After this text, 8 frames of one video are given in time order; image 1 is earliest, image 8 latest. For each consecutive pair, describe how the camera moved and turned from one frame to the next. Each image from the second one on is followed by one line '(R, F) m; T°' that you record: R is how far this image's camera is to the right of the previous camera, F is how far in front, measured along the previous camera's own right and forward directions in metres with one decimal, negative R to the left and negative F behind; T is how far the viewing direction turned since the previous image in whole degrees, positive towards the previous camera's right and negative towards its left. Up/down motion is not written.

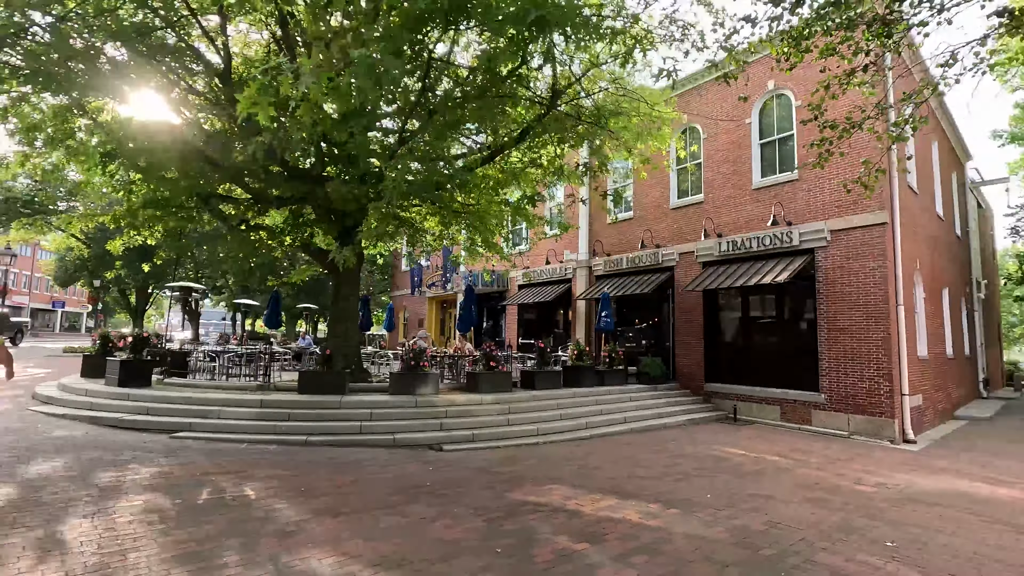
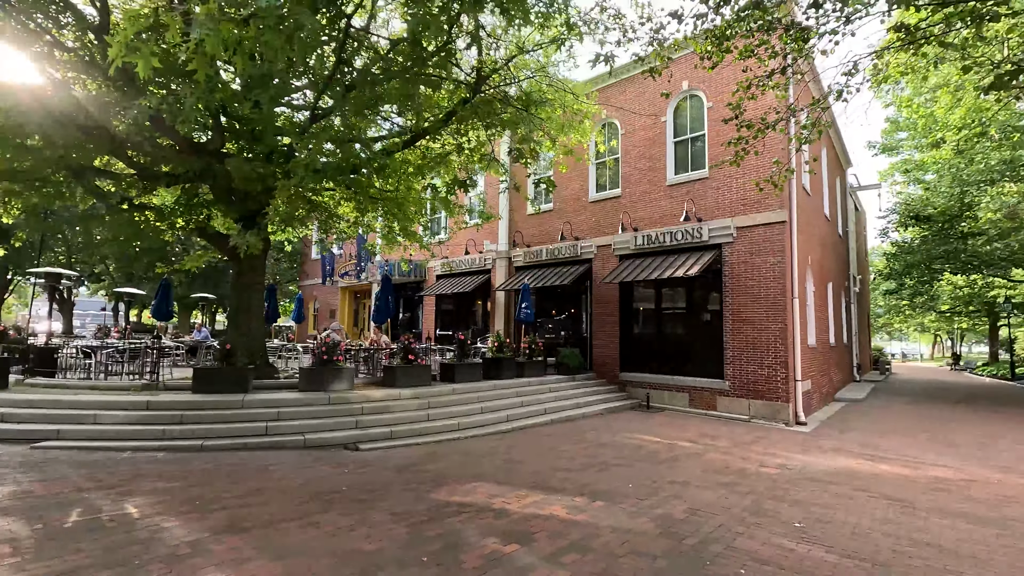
(-0.1, +0.3) m; +9°
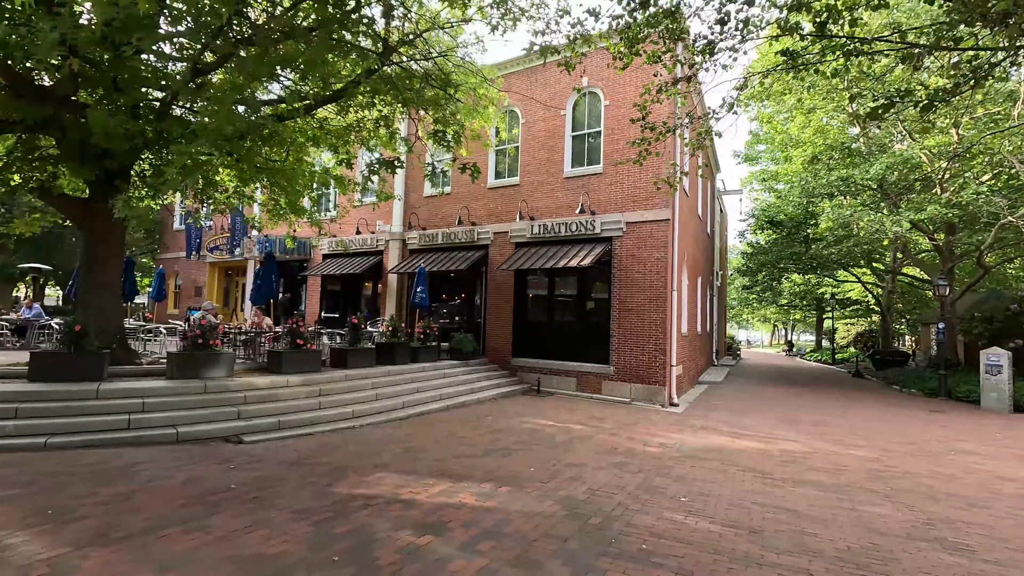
(-0.3, +0.1) m; +12°
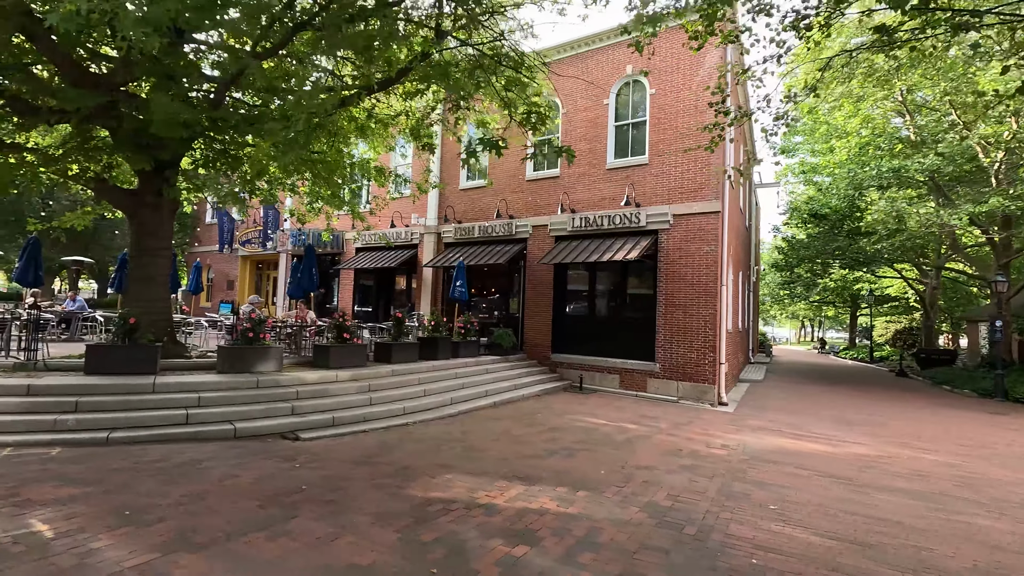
(-0.6, +0.3) m; -2°
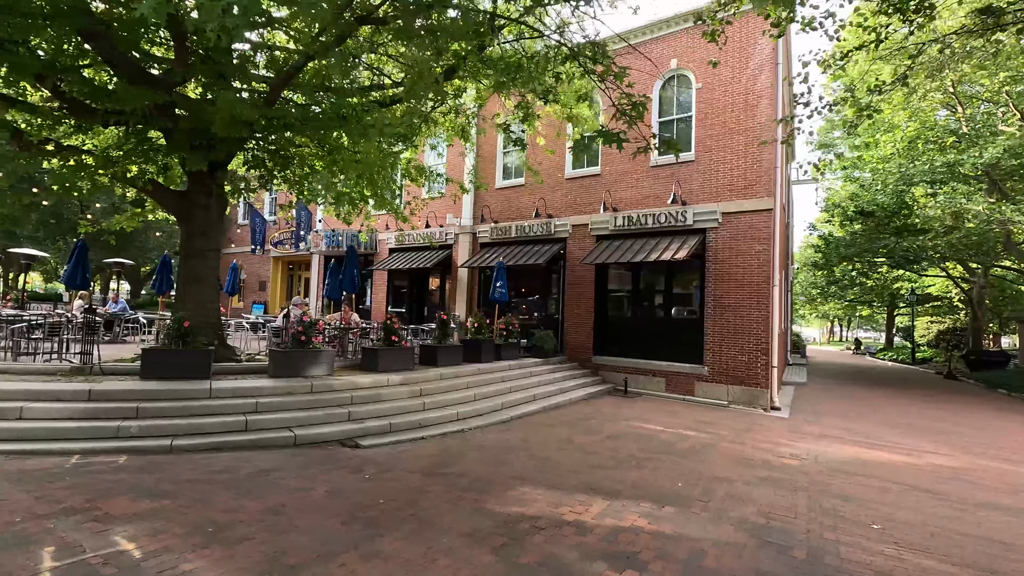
(-0.6, +0.3) m; -2°
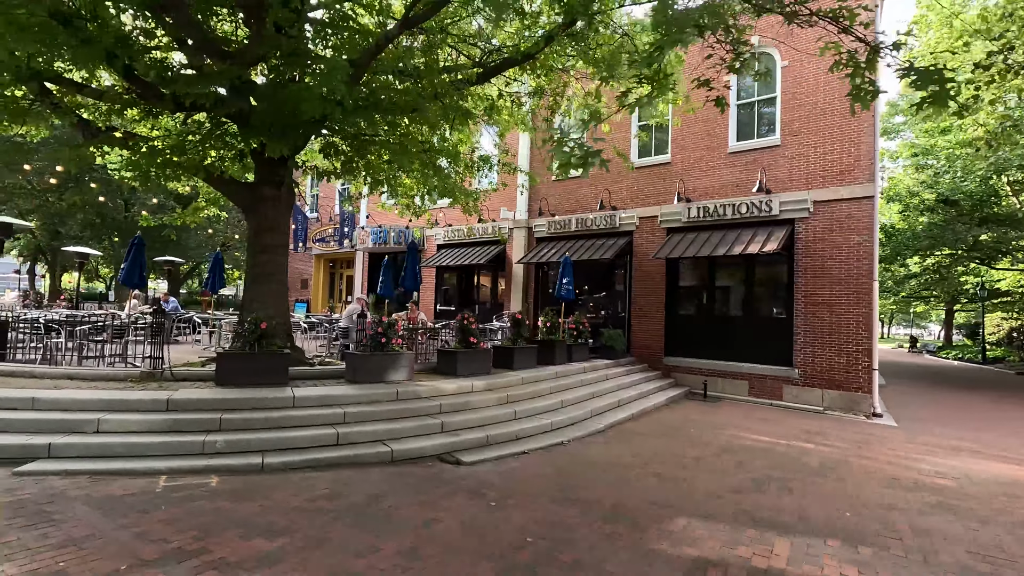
(-1.1, +0.8) m; -2°
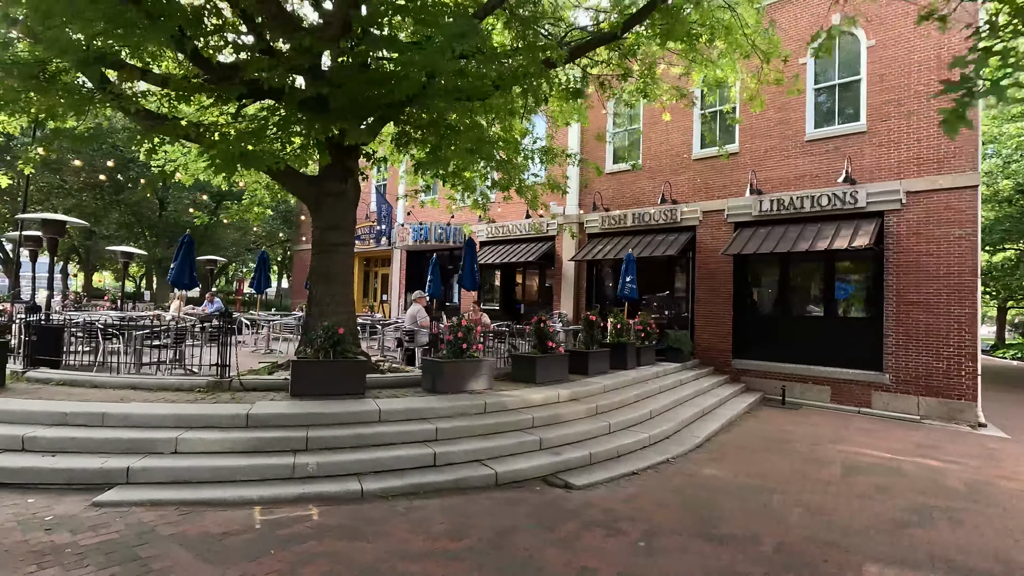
(-1.0, +0.7) m; -2°
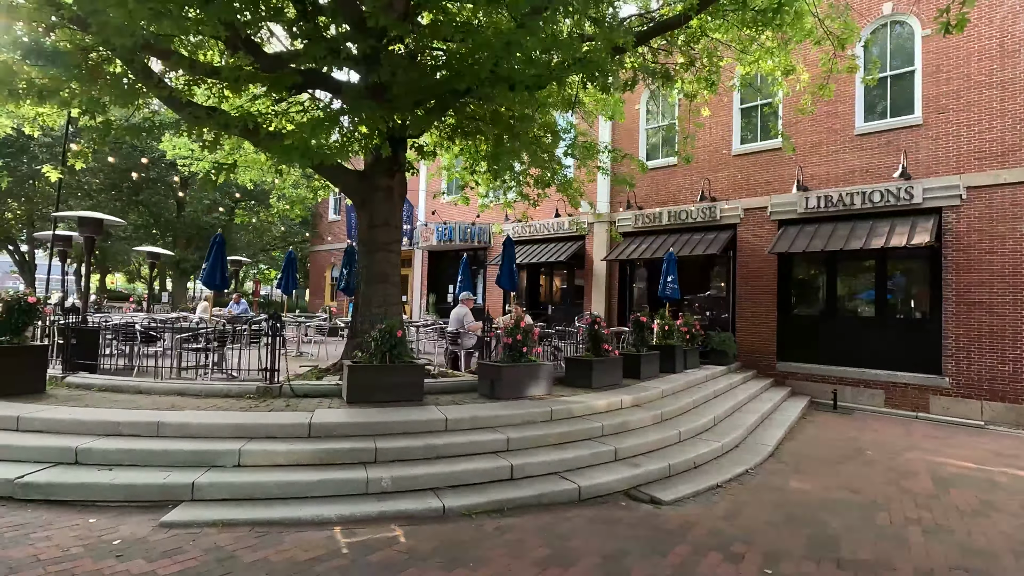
(-0.7, +0.4) m; -1°
